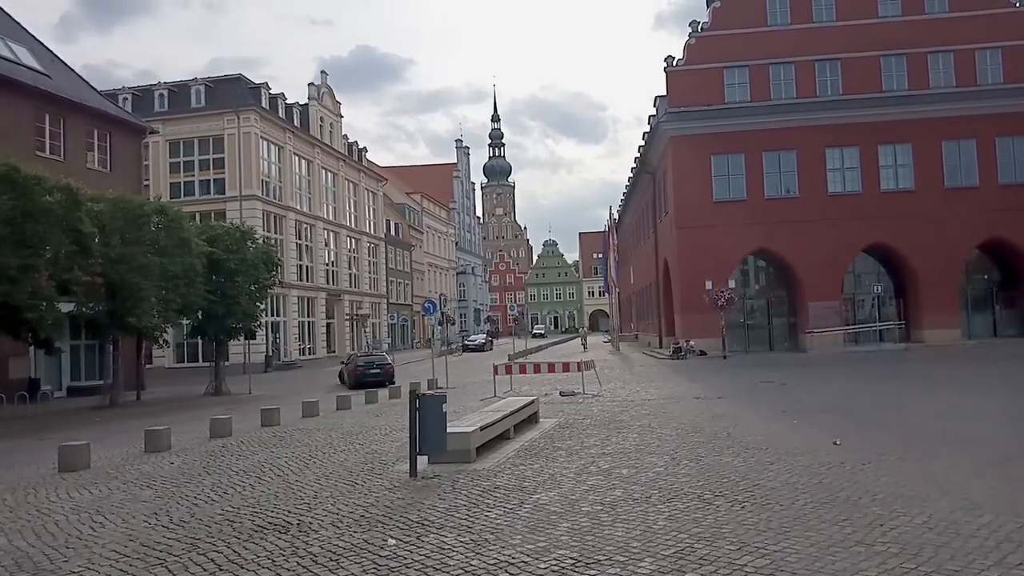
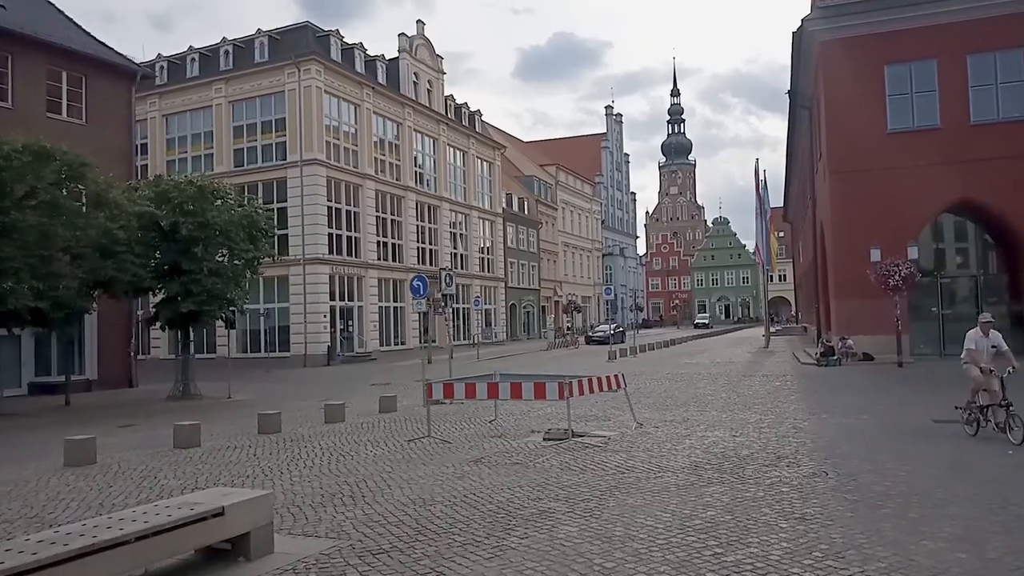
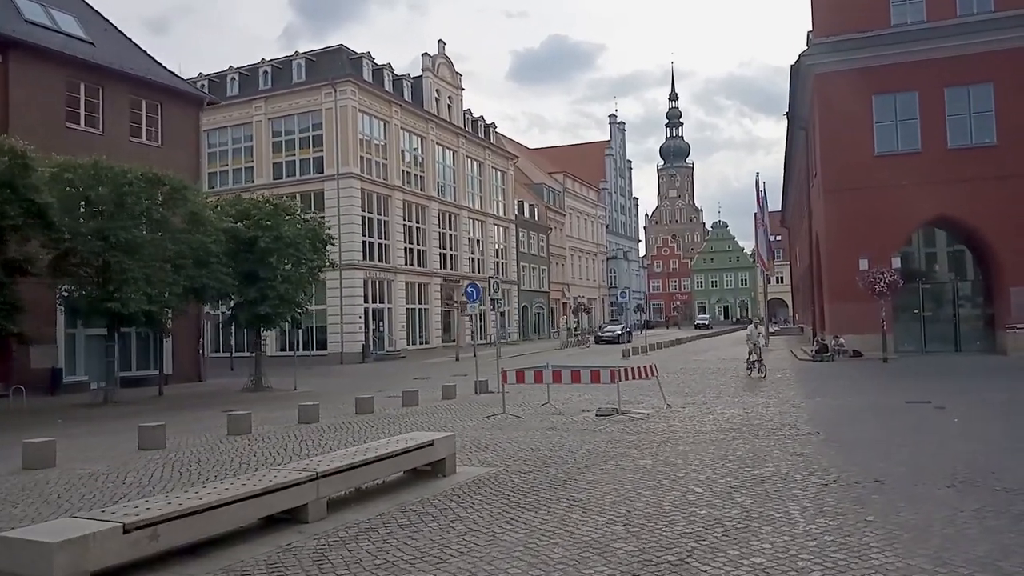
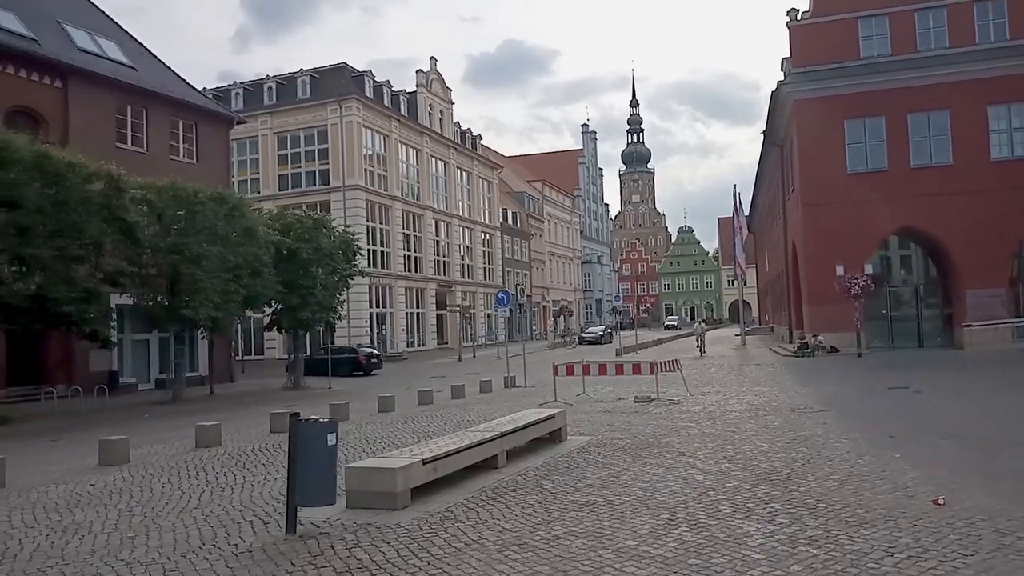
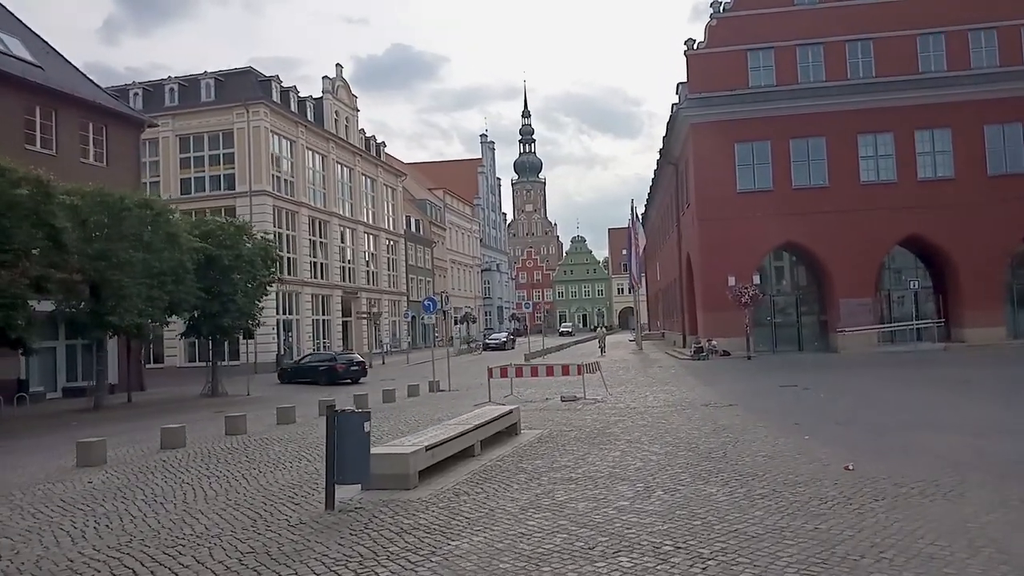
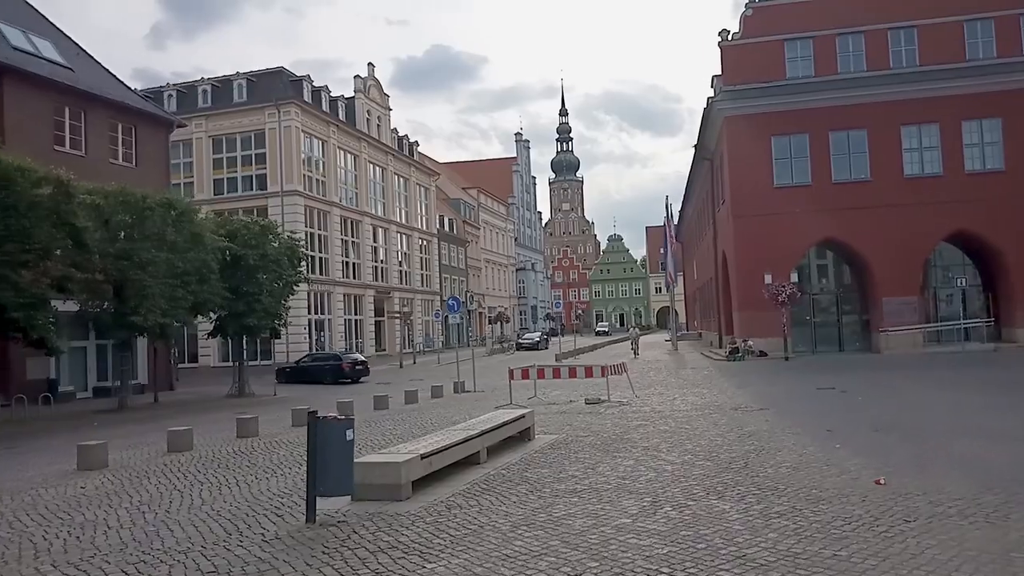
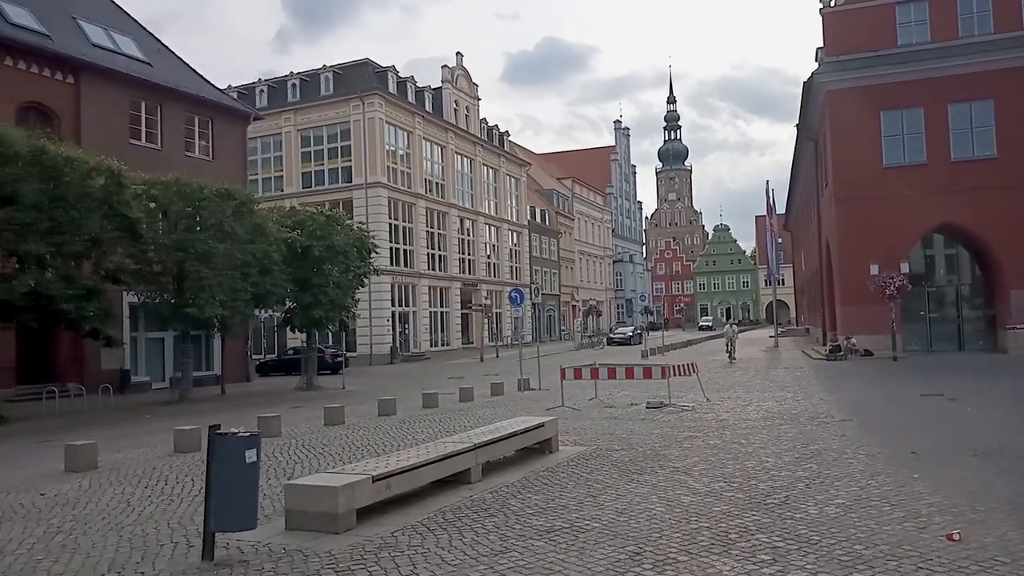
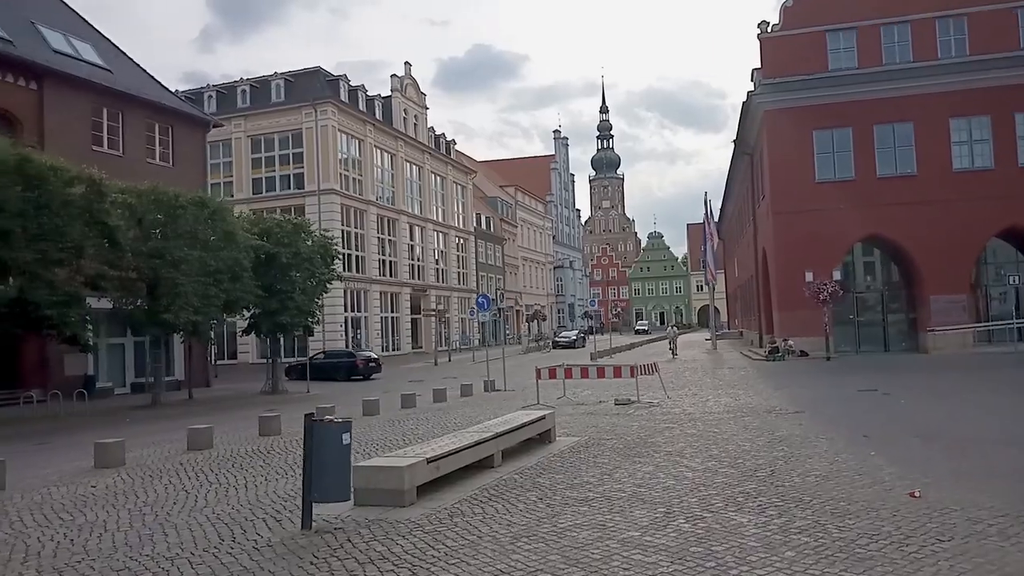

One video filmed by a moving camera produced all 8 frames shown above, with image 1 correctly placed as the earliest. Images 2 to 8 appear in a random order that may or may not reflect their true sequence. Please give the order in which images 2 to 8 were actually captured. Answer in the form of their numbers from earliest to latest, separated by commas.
5, 6, 8, 4, 7, 3, 2
